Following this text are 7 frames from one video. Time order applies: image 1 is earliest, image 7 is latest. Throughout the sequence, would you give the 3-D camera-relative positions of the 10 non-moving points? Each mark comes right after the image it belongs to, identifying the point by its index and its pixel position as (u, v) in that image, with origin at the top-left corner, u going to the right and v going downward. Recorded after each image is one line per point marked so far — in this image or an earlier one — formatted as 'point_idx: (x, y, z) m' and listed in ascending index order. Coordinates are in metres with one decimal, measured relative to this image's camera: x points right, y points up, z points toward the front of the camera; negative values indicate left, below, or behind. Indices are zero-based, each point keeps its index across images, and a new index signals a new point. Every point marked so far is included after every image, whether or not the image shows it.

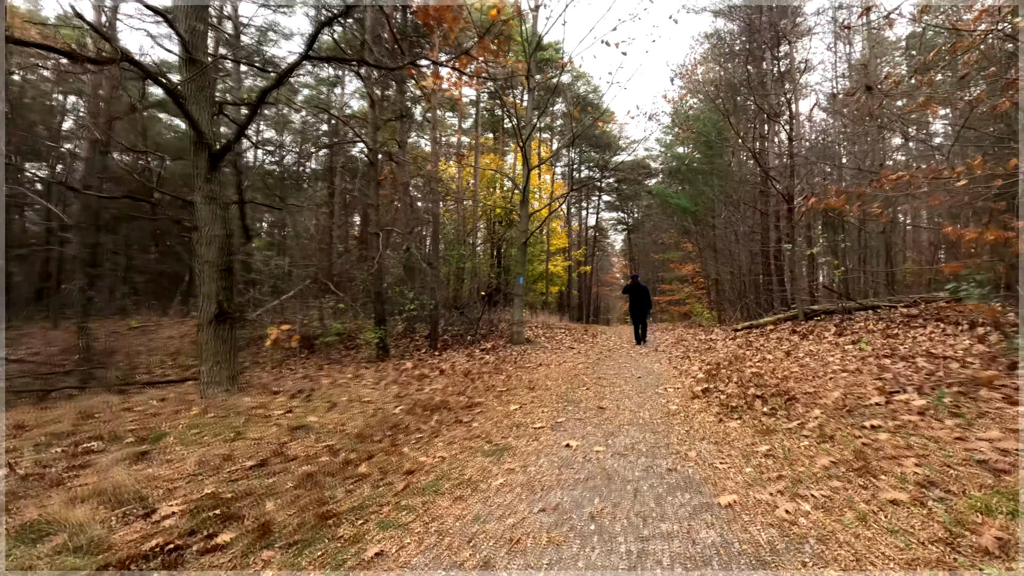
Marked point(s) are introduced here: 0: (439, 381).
0: (-0.9, -1.2, +7.0) m
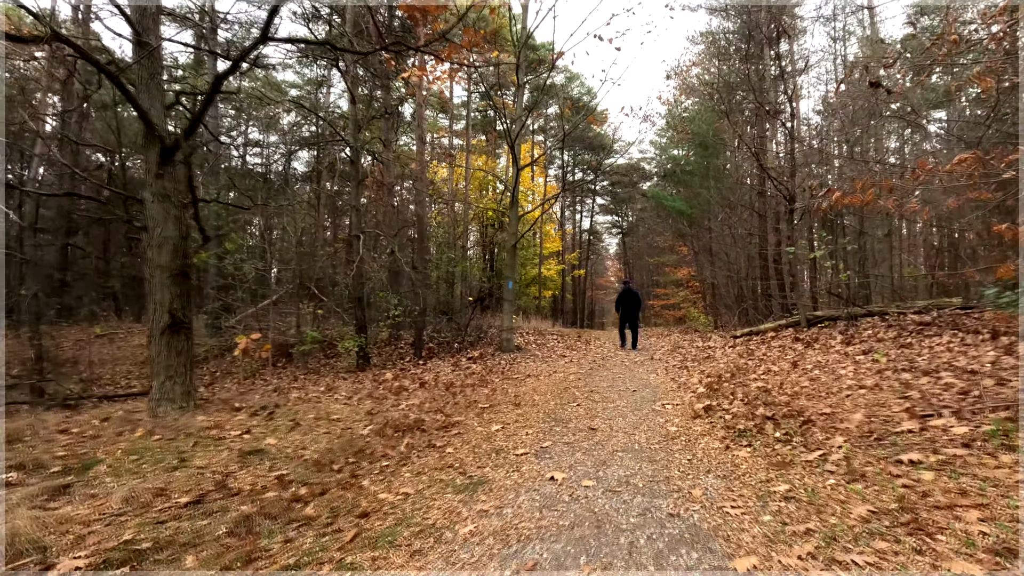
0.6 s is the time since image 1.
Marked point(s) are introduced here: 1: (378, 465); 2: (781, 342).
0: (-1.1, -1.3, +6.5) m
1: (-1.0, -1.3, +4.0) m
2: (+4.5, -0.9, +8.9) m
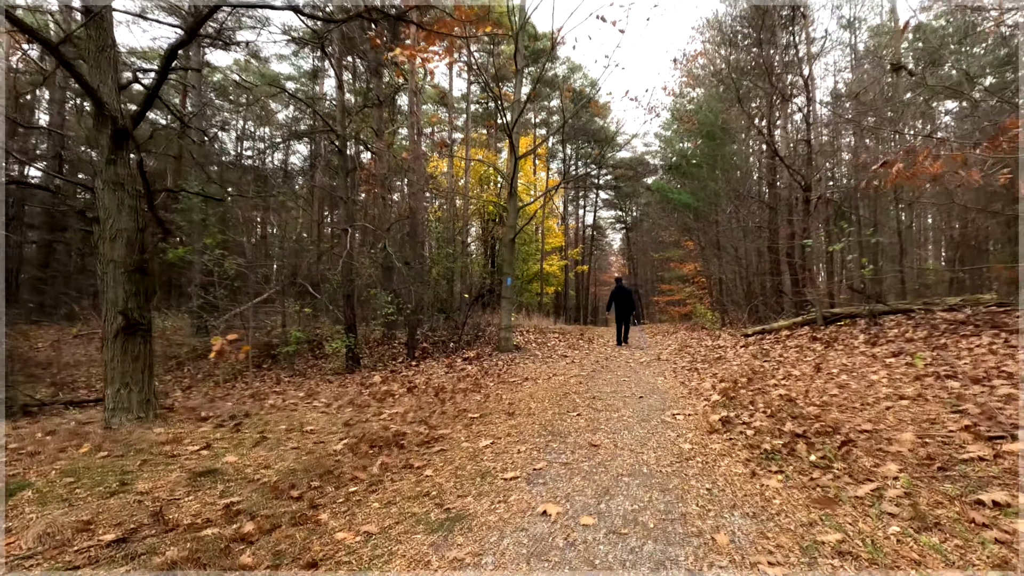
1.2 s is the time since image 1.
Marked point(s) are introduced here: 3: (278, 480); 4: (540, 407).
0: (-1.2, -1.3, +5.9) m
1: (-1.1, -1.3, +3.4) m
2: (+4.4, -0.8, +8.3) m
3: (-1.6, -1.3, +3.8) m
4: (+0.3, -1.2, +5.4) m
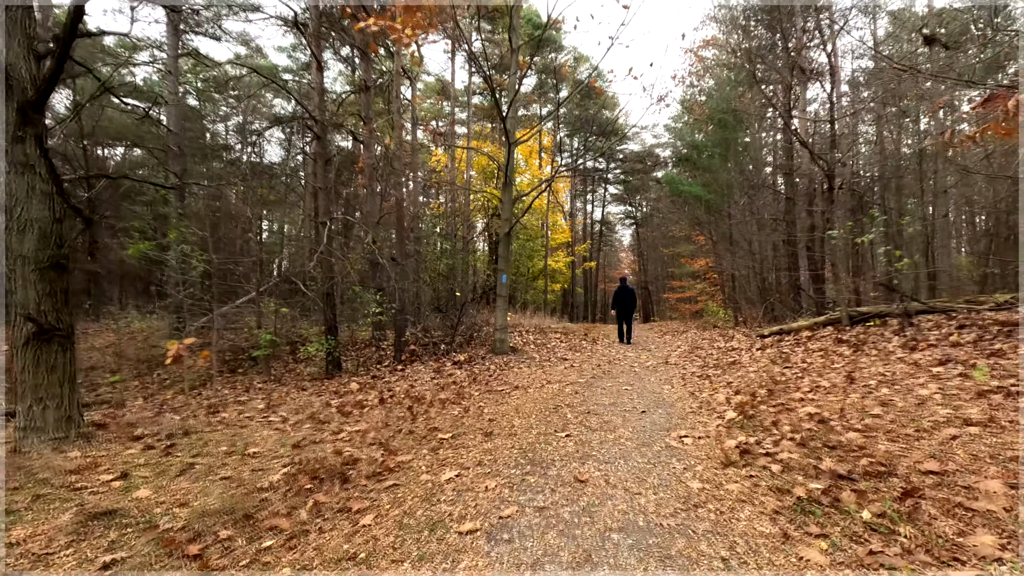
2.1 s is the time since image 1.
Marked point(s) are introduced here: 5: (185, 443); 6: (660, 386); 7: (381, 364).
0: (-1.4, -1.3, +5.2) m
1: (-1.3, -1.3, +2.7) m
2: (+4.3, -0.8, +7.5) m
3: (-1.9, -1.3, +3.0) m
4: (+0.1, -1.2, +4.6) m
5: (-2.8, -1.3, +4.6) m
6: (+1.8, -1.2, +6.4) m
7: (-2.2, -1.3, +9.1) m
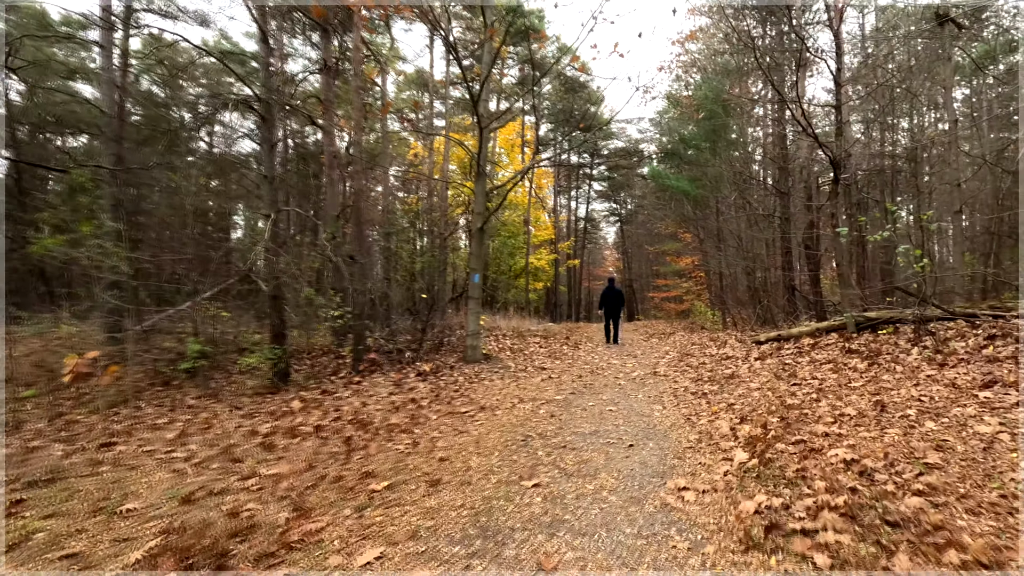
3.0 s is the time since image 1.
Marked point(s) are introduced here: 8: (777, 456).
0: (-1.7, -1.3, +4.2) m
1: (-1.5, -1.4, +1.7) m
2: (+3.9, -0.8, +6.7) m
3: (-2.1, -1.4, +2.1) m
4: (-0.2, -1.2, +3.7) m
5: (-3.1, -1.4, +3.5) m
6: (+1.4, -1.2, +5.5) m
7: (-2.6, -1.3, +8.1) m
8: (+1.7, -1.0, +3.3) m
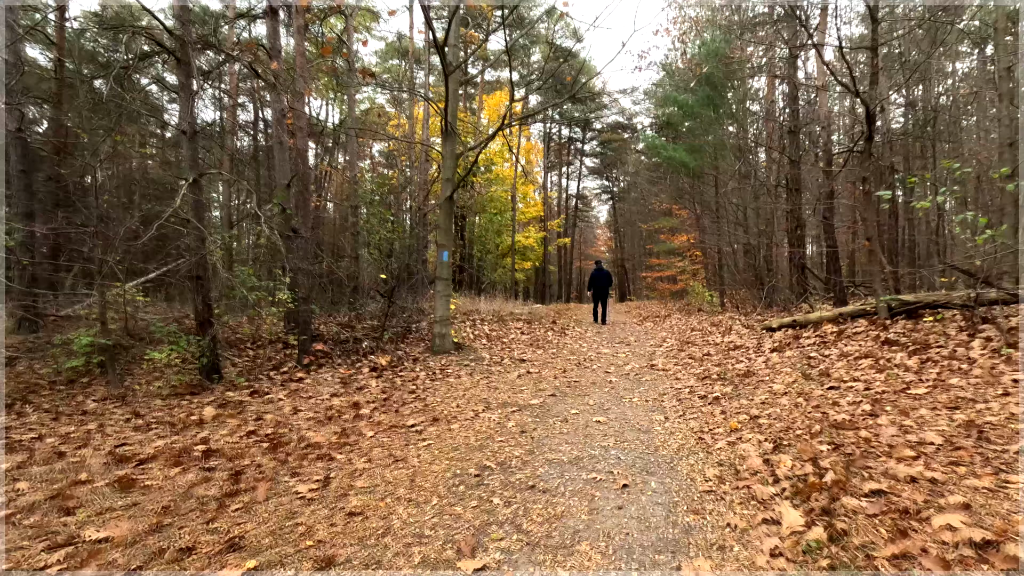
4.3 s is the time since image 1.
0: (-2.0, -1.2, +3.0) m
1: (-1.8, -1.3, +0.5) m
2: (+3.6, -0.6, +5.5) m
3: (-2.4, -1.4, +0.8) m
4: (-0.5, -1.1, +2.5) m
5: (-3.3, -1.3, +2.3) m
6: (+1.1, -1.0, +4.3) m
7: (-3.0, -1.0, +6.9) m
8: (+1.4, -0.9, +2.2) m
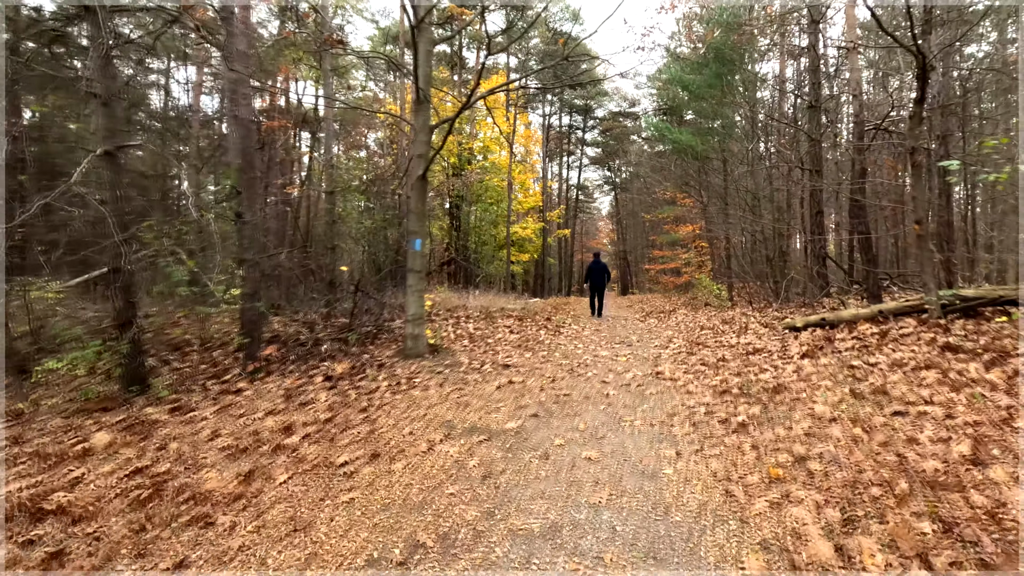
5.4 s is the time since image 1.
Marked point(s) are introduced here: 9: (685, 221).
0: (-2.2, -1.2, +2.0) m
1: (-2.0, -1.3, -0.5) m
2: (+3.4, -0.6, +4.5) m
3: (-2.6, -1.4, -0.2) m
4: (-0.7, -1.1, +1.5) m
5: (-3.6, -1.3, +1.3) m
6: (+0.9, -1.0, +3.3) m
7: (-3.2, -1.0, +5.9) m
8: (+1.1, -0.9, +1.1) m
9: (+6.2, +2.4, +19.3) m
